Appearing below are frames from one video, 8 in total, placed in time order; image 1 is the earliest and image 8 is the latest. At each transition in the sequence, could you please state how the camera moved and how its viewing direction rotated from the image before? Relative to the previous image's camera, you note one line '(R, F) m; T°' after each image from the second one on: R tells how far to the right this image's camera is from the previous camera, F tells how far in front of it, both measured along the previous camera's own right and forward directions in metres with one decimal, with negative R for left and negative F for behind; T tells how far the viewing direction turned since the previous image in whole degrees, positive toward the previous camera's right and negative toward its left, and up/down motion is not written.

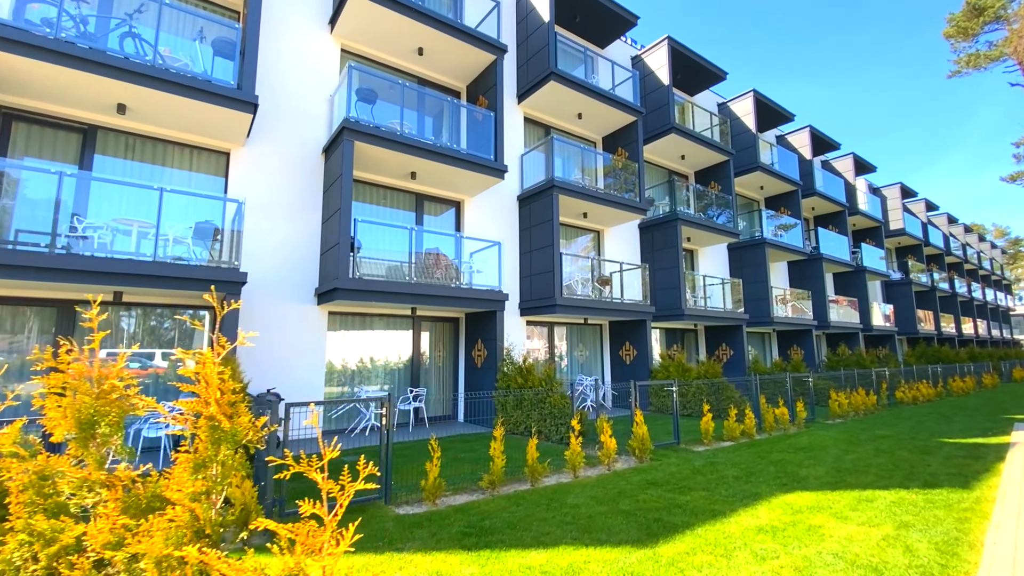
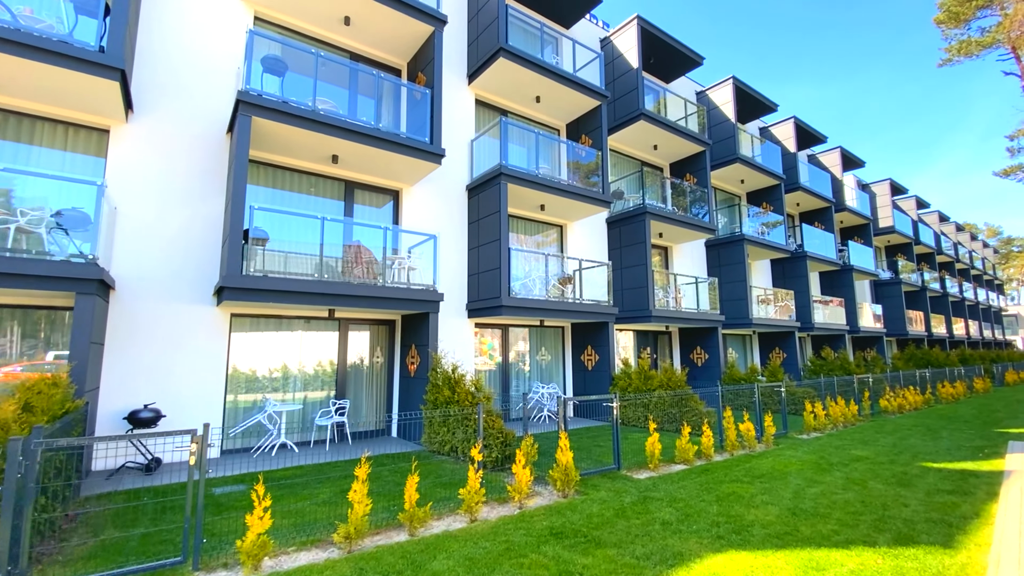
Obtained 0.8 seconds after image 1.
(+1.1, +1.1) m; 0°
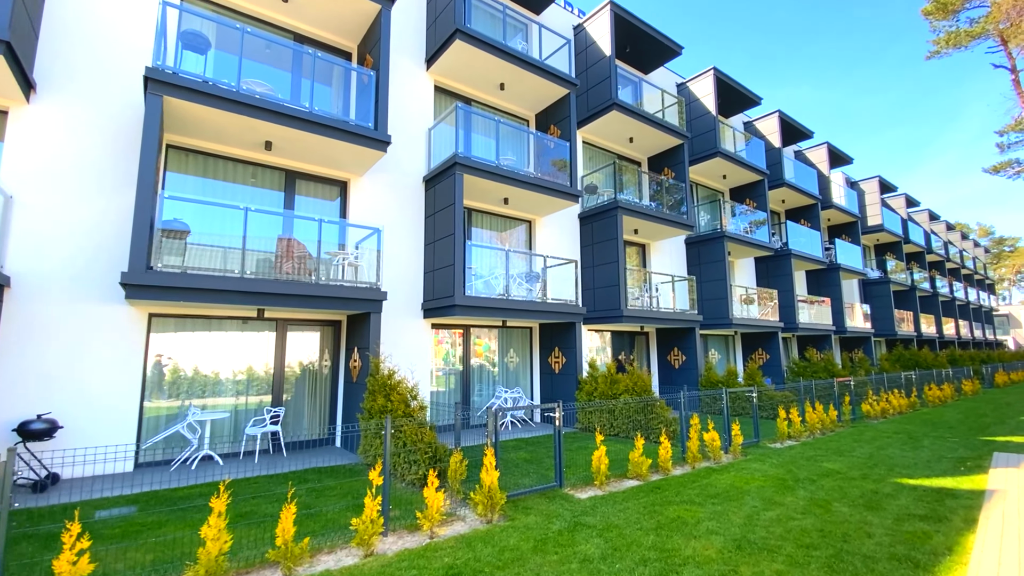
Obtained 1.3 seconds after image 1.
(+0.8, +0.7) m; 0°
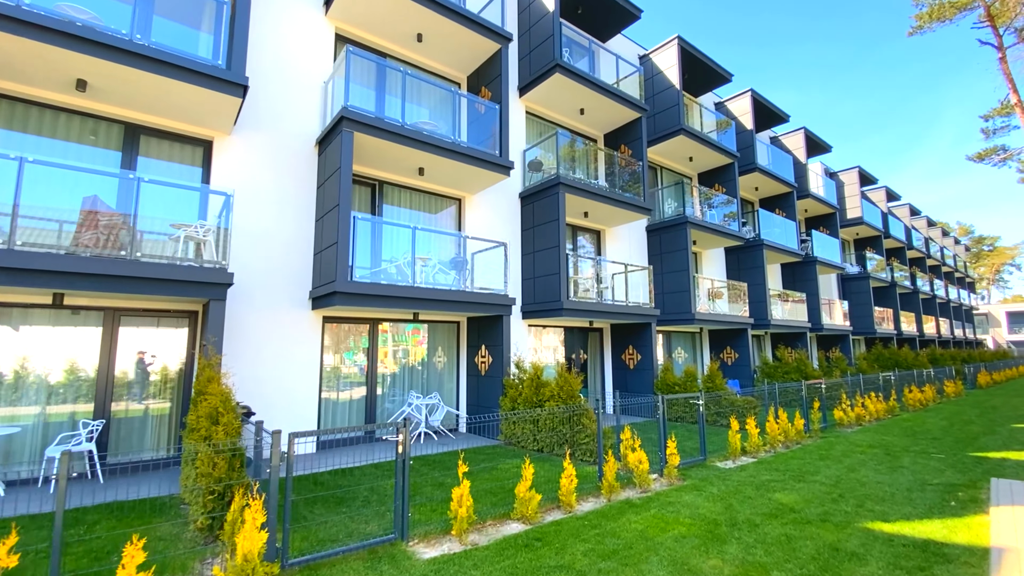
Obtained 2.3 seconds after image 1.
(+1.4, +1.6) m; +1°
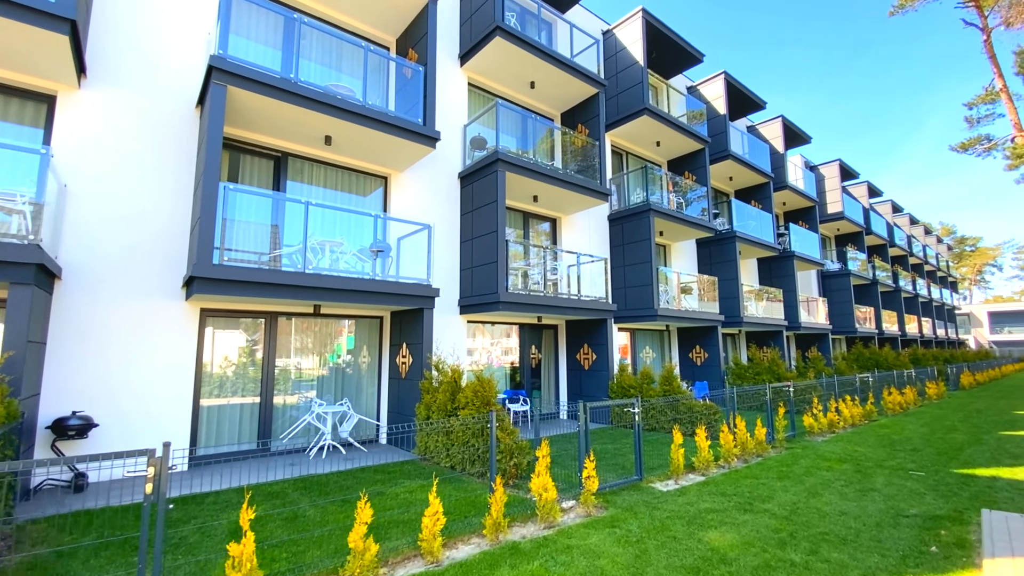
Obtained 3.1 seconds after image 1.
(+1.1, +1.2) m; +1°
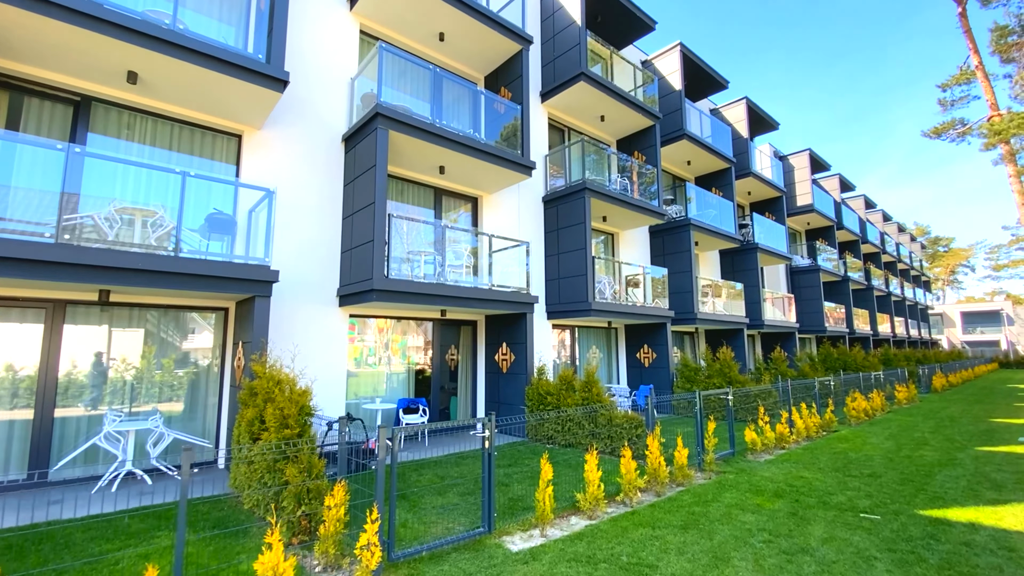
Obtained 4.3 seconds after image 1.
(+1.6, +1.7) m; +2°
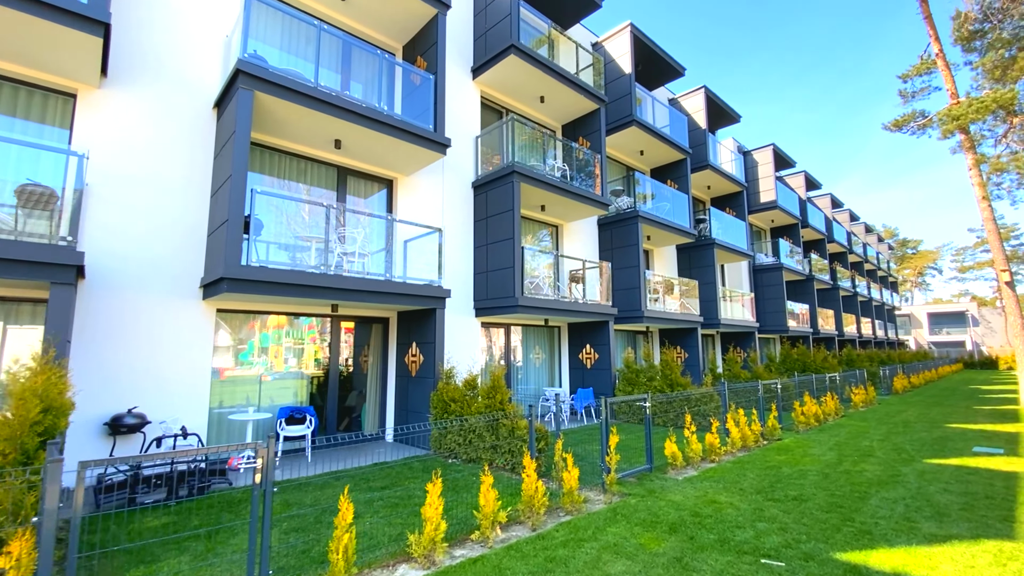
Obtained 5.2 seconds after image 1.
(+1.3, +1.0) m; +2°
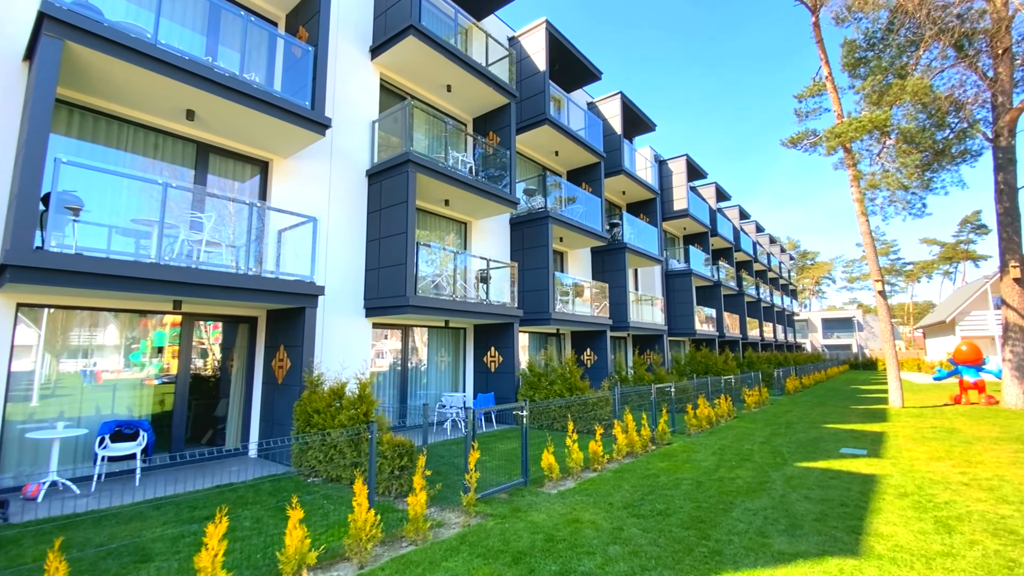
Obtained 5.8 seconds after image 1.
(+0.8, +0.5) m; +8°
